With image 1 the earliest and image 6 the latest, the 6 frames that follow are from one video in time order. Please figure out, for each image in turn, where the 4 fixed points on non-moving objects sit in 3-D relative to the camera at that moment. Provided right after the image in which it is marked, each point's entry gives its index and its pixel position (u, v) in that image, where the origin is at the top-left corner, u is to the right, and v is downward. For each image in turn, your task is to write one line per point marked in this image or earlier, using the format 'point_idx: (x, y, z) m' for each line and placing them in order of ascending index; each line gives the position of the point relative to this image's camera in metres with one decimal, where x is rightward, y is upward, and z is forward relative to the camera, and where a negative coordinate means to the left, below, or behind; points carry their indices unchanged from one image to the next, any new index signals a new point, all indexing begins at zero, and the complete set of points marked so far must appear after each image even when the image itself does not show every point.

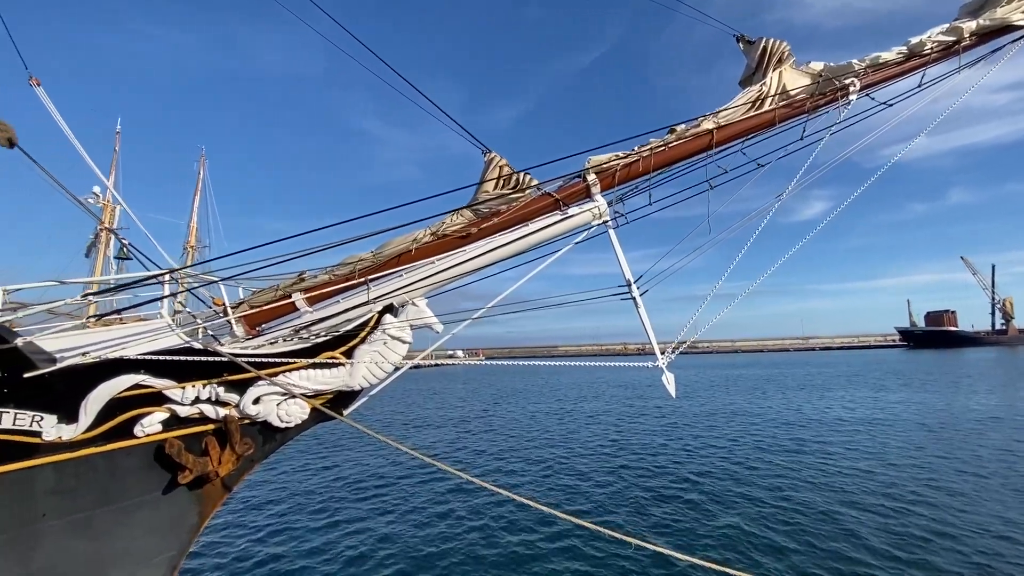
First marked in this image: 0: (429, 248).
0: (-1.1, +0.5, +6.1) m
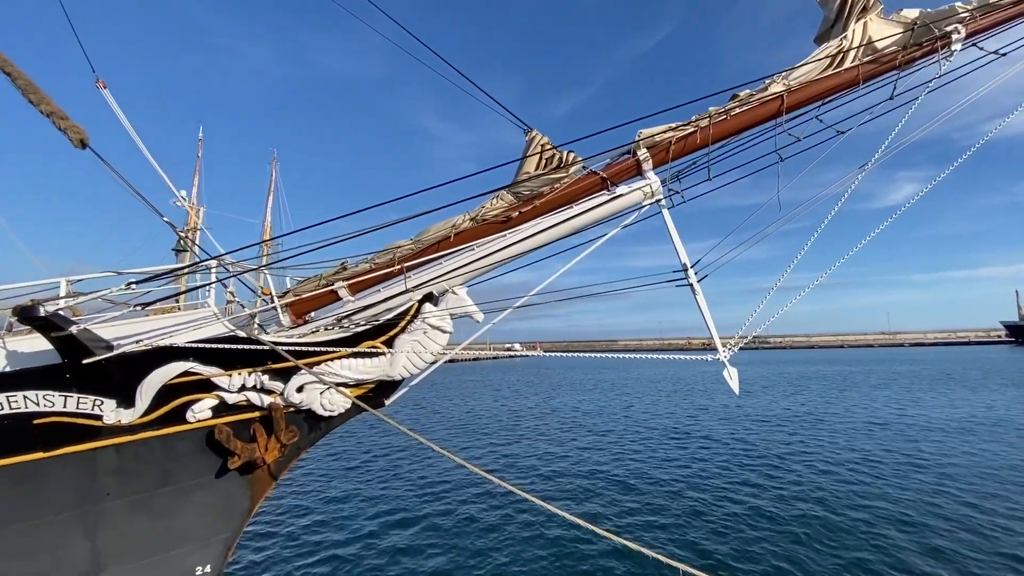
0: (-0.5, +0.7, +5.9) m
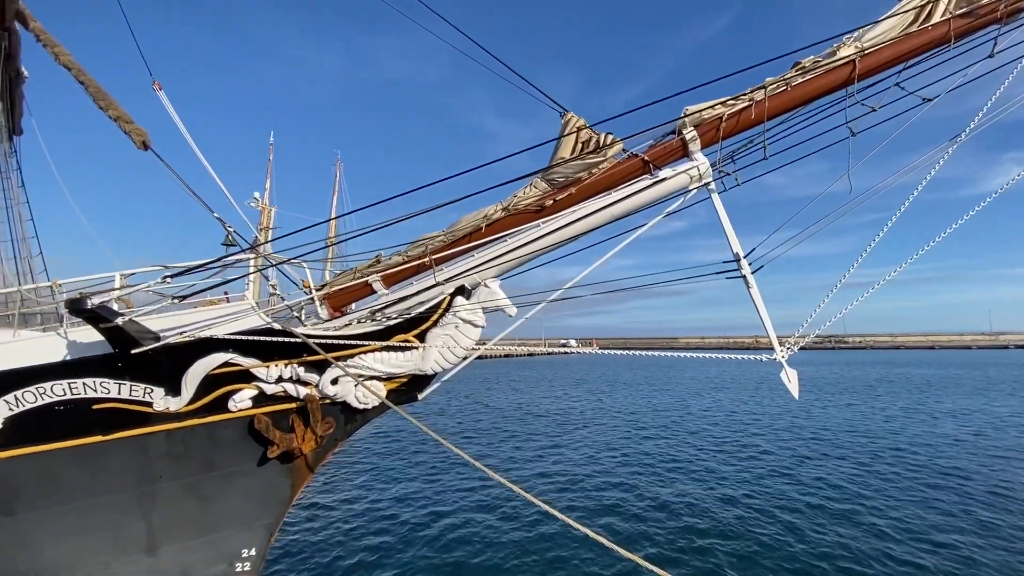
0: (-0.1, +0.8, +5.7) m
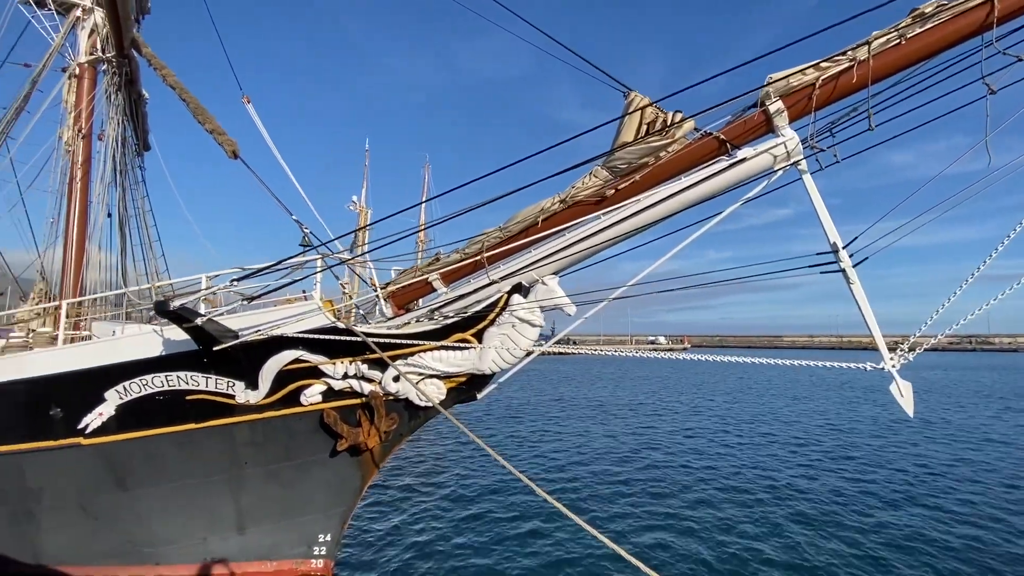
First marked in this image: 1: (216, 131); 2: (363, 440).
0: (+0.5, +0.8, +5.4) m
1: (-4.7, +2.5, +7.5) m
2: (-1.8, -1.8, +5.6) m
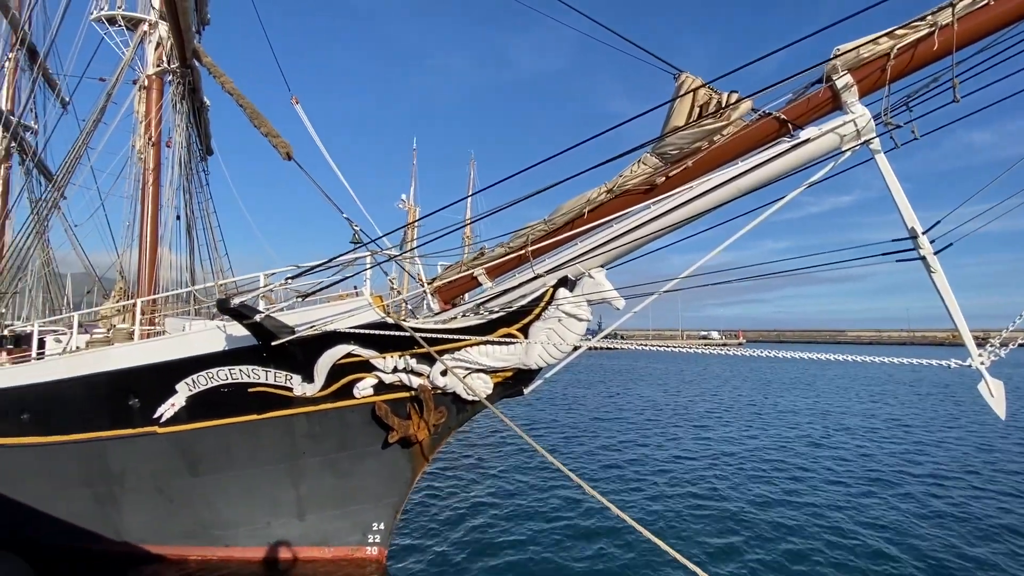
0: (+1.0, +0.9, +5.2) m
1: (-4.0, +2.5, +7.8) m
2: (-1.2, -1.7, +5.7) m
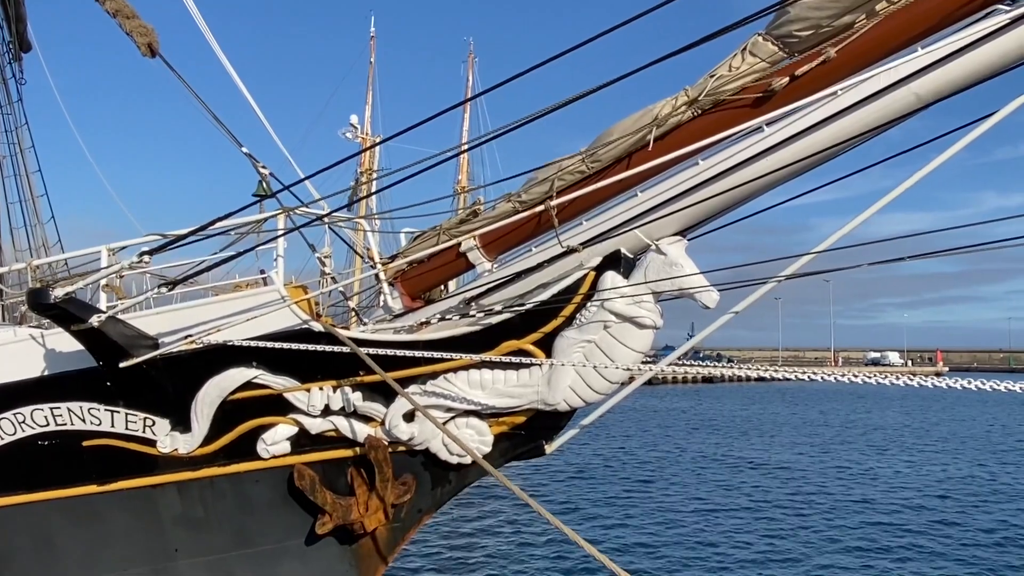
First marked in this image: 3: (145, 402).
0: (+1.1, +1.0, +3.1) m
1: (-3.9, +2.5, +5.8) m
2: (-1.1, -1.6, +3.4) m
3: (-2.6, -0.8, +3.4) m
